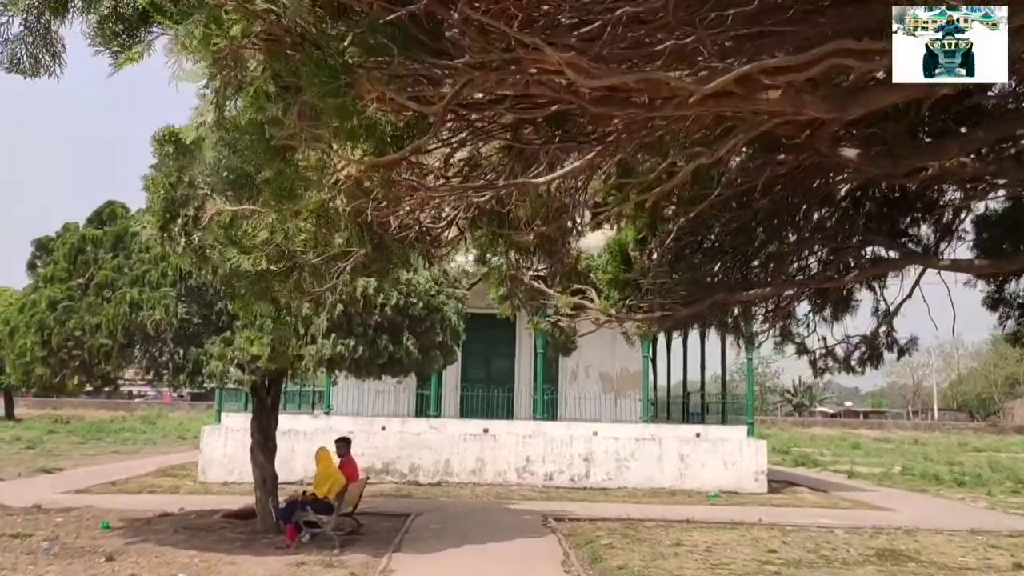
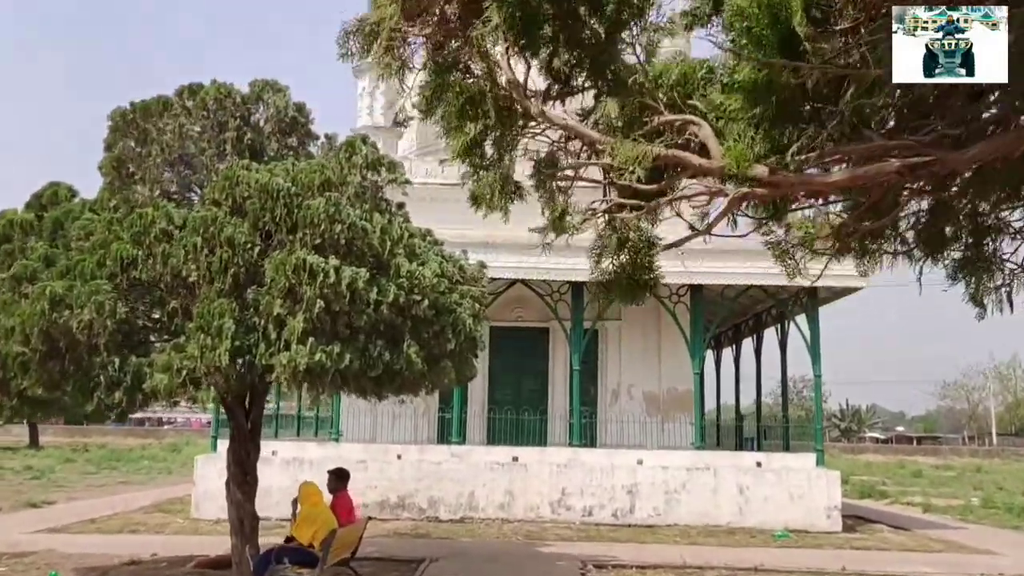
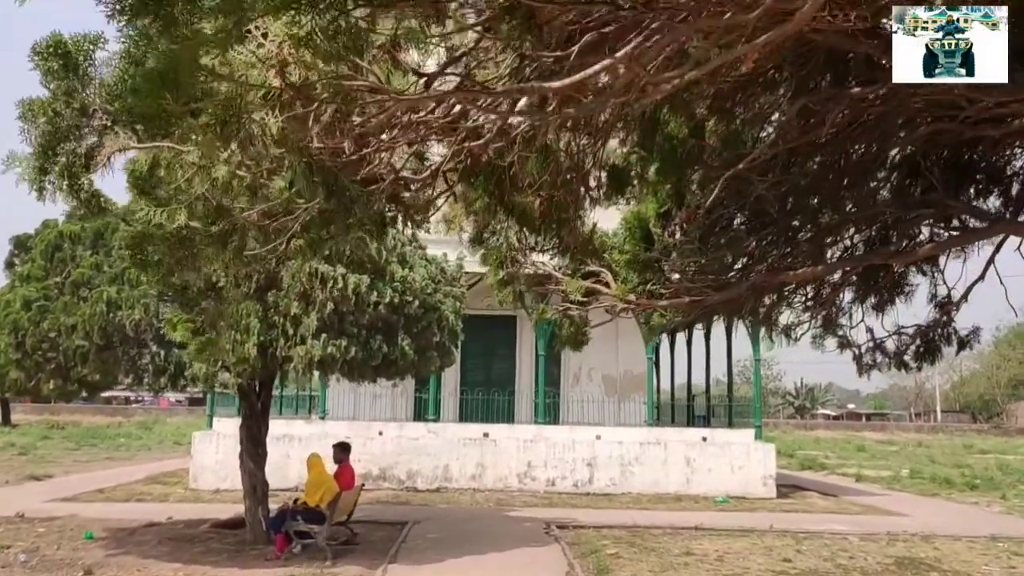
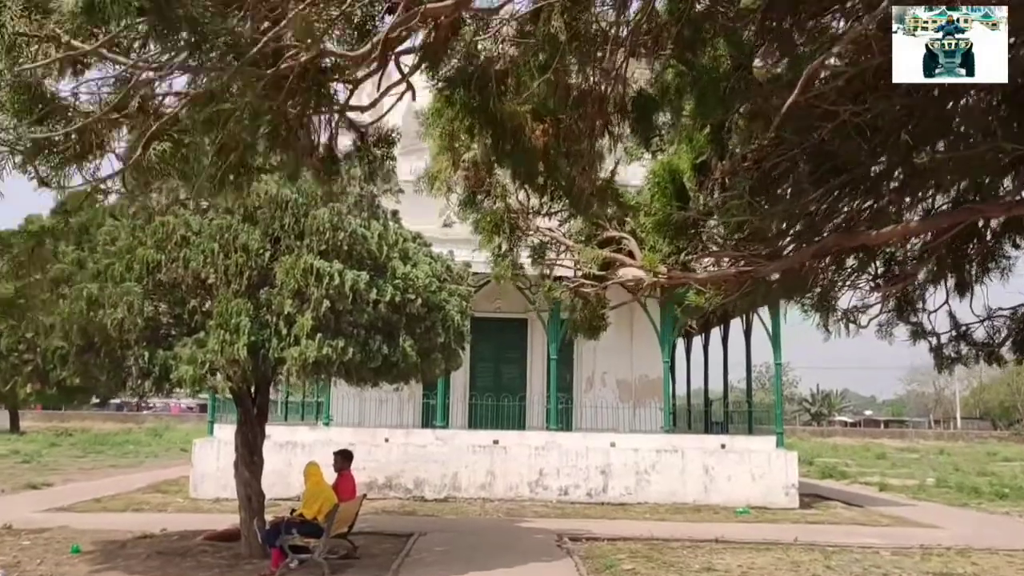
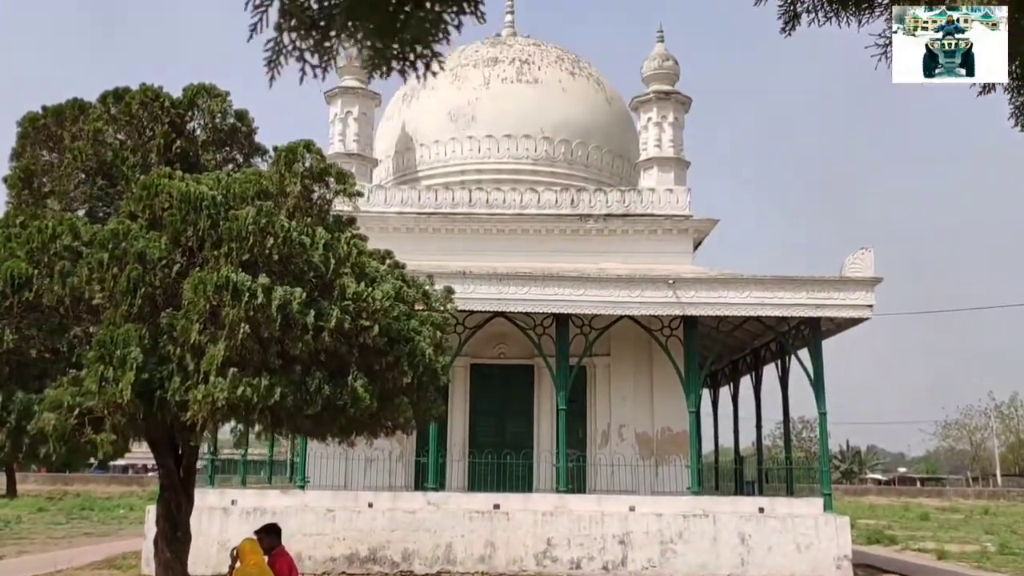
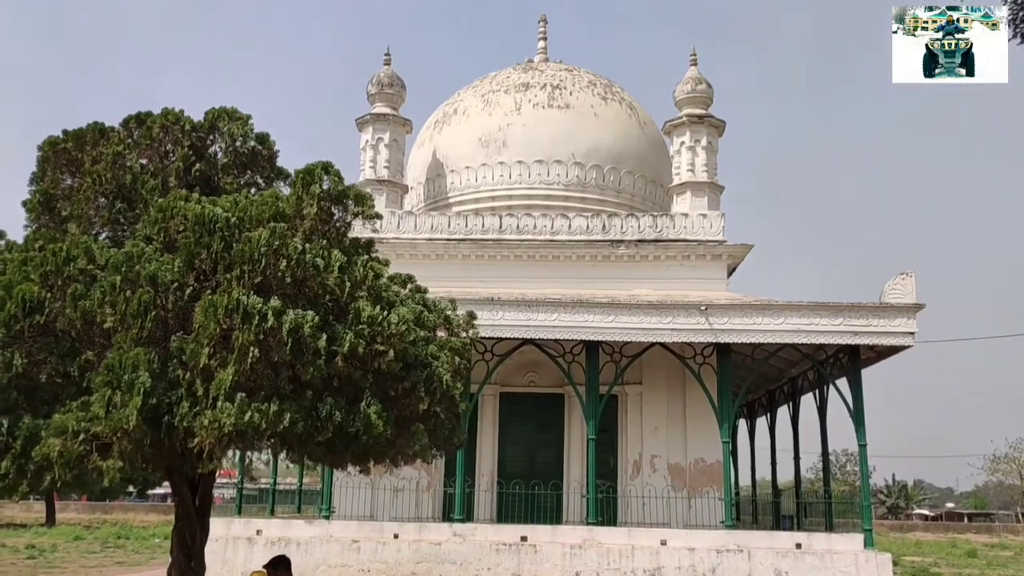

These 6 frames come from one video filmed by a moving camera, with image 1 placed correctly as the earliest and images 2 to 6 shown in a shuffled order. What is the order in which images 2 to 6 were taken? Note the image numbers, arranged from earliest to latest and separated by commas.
3, 4, 2, 5, 6
